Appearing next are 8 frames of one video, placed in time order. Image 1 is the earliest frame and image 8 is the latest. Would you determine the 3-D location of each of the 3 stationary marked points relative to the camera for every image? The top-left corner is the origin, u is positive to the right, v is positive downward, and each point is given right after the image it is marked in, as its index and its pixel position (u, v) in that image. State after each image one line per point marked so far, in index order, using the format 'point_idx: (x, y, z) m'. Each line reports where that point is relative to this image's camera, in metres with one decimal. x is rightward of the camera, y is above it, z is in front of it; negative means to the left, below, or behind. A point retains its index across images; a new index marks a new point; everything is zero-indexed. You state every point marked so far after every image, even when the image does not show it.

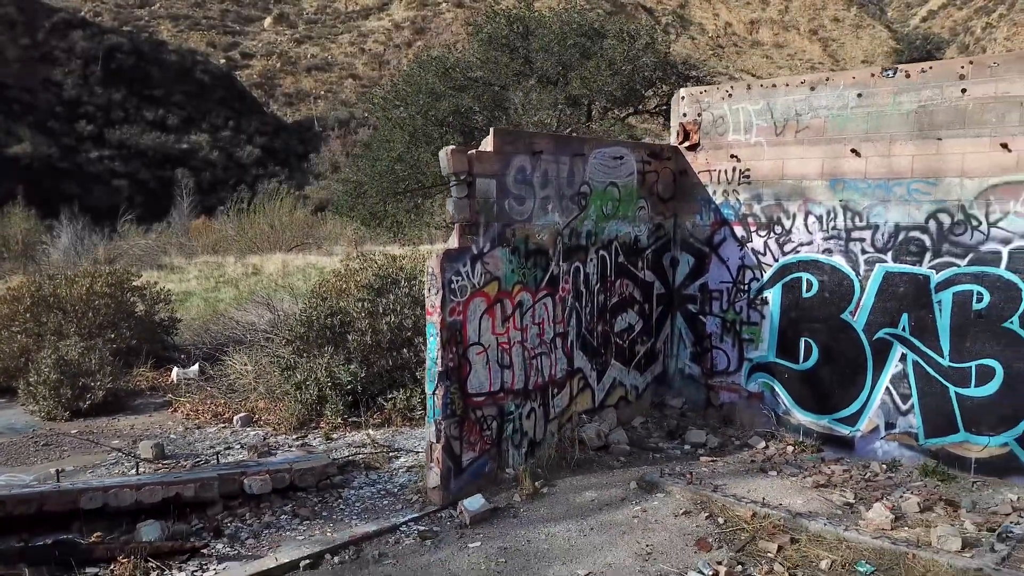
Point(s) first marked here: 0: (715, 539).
0: (+1.2, -1.4, +4.9) m
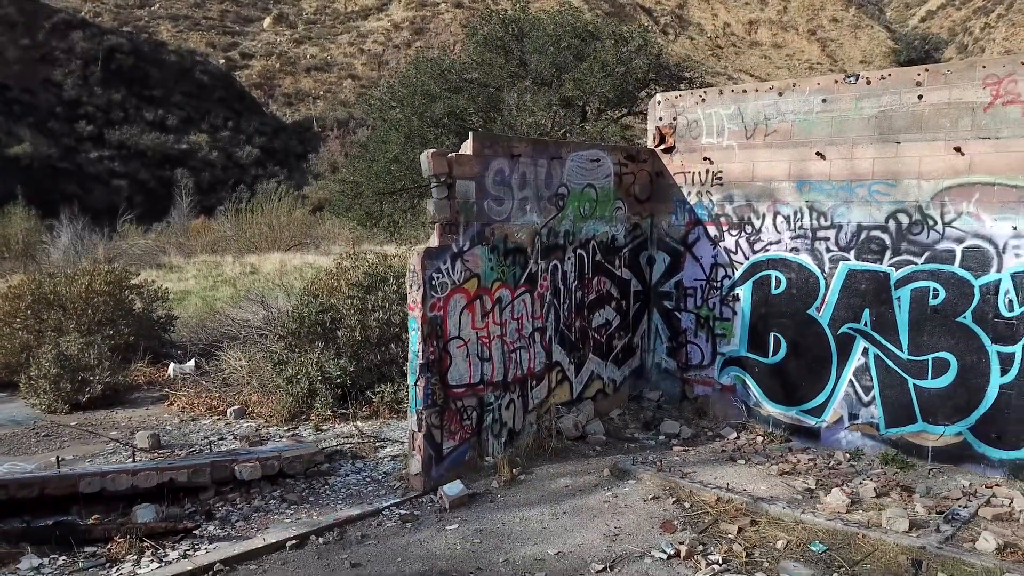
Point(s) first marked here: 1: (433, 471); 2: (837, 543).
0: (+1.0, -1.4, +5.2) m
1: (-0.5, -1.2, +5.7) m
2: (+1.8, -1.4, +4.8) m
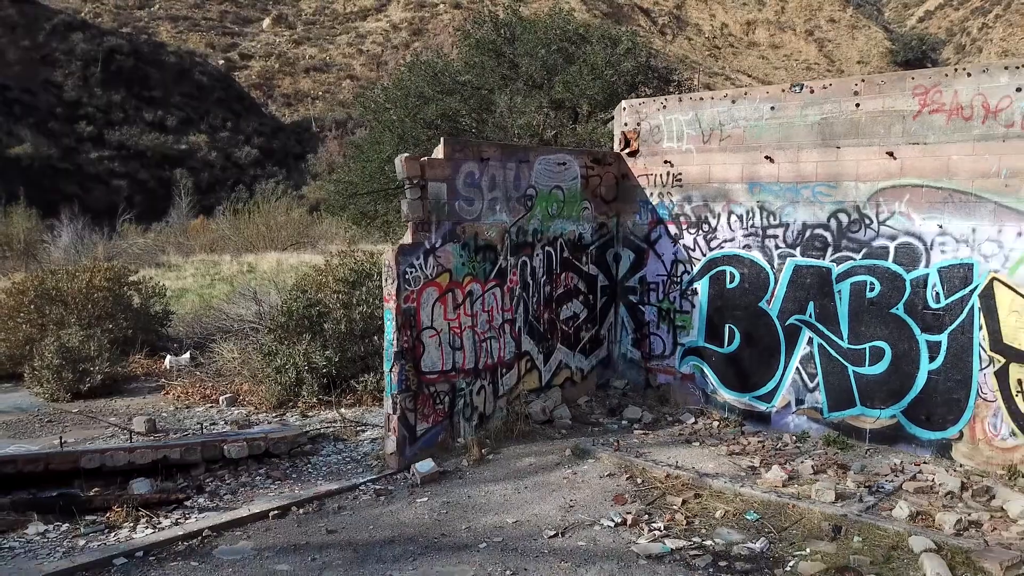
0: (+0.8, -1.4, +5.7) m
1: (-0.8, -1.2, +6.1) m
2: (+1.6, -1.4, +5.3) m
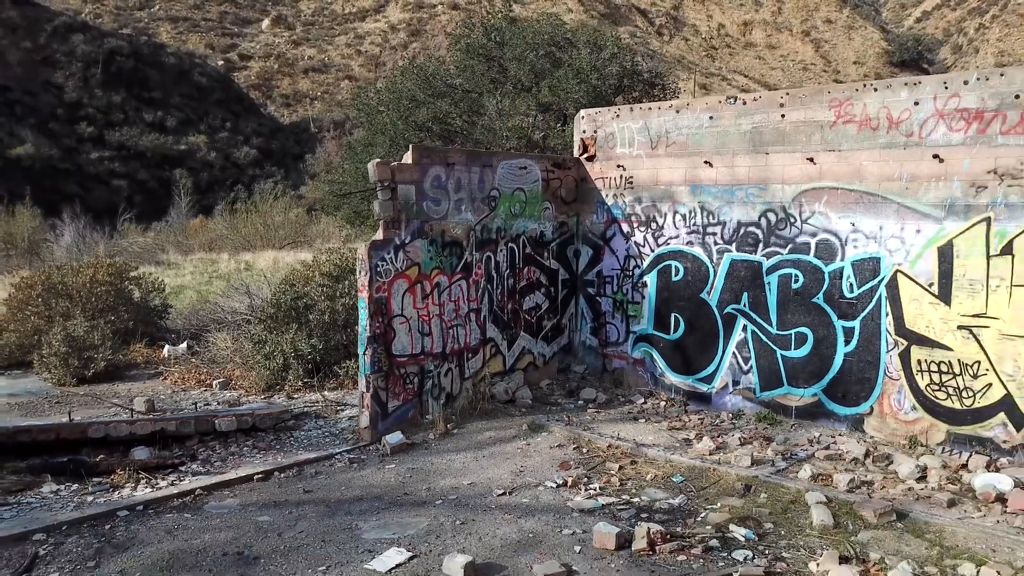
0: (+0.5, -1.3, +6.4) m
1: (-1.1, -1.1, +6.9) m
2: (+1.3, -1.3, +6.0) m
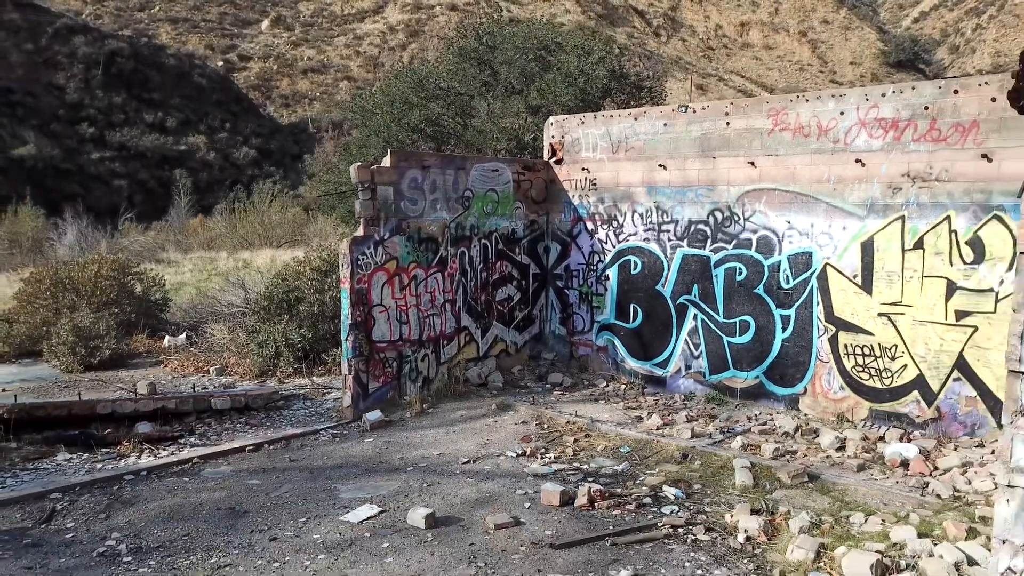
0: (+0.2, -1.2, +7.1) m
1: (-1.4, -1.0, +7.6) m
2: (+1.0, -1.3, +6.7) m
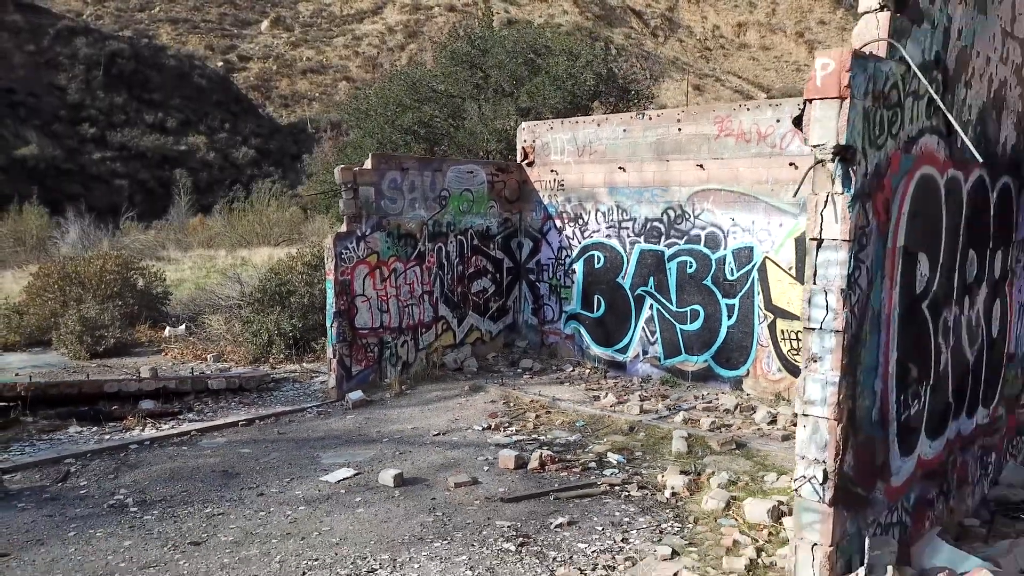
0: (-0.1, -1.2, +7.9) m
1: (-1.7, -0.9, +8.3) m
2: (+0.7, -1.2, +7.5) m
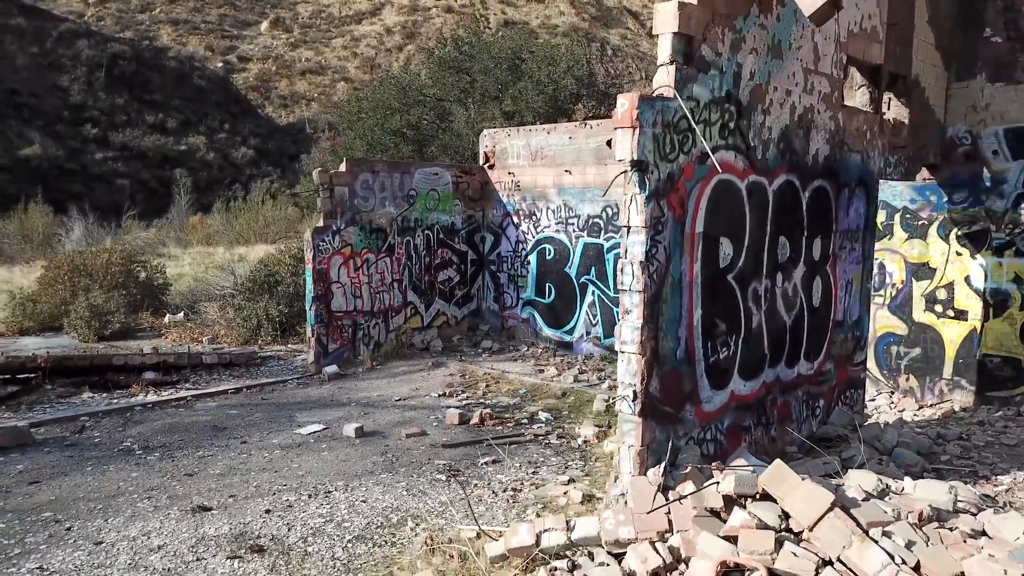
0: (-0.6, -1.0, +9.1) m
1: (-2.1, -0.8, +9.5) m
2: (+0.2, -1.0, +8.7) m
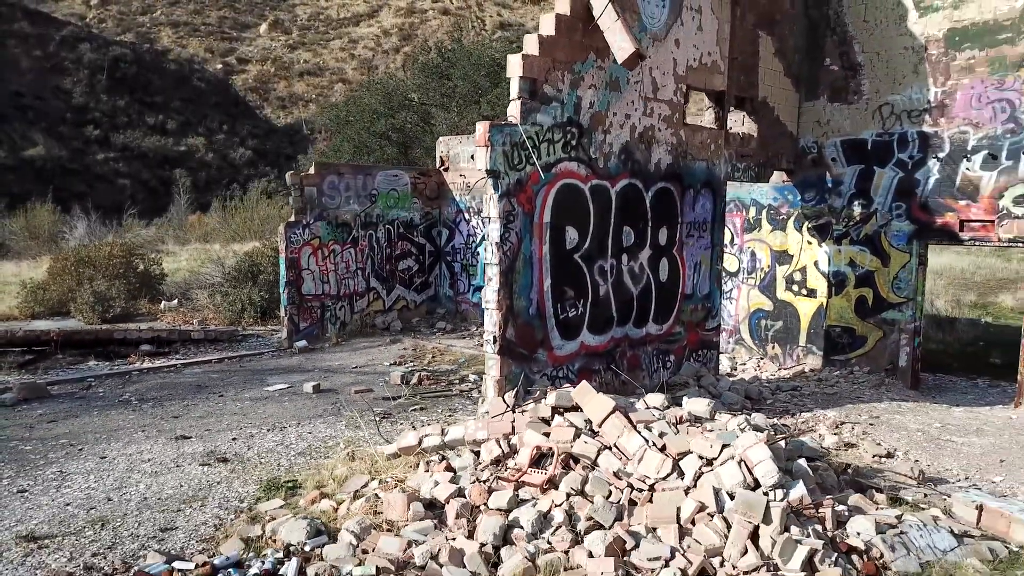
0: (-1.3, -0.8, +10.6) m
1: (-2.9, -0.6, +11.1) m
2: (-0.5, -0.9, +10.2) m
